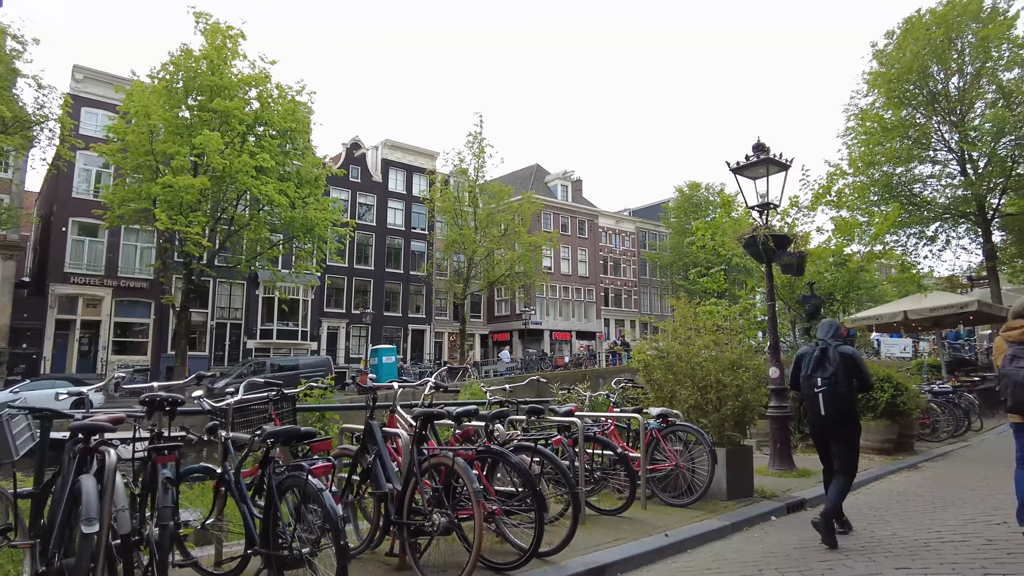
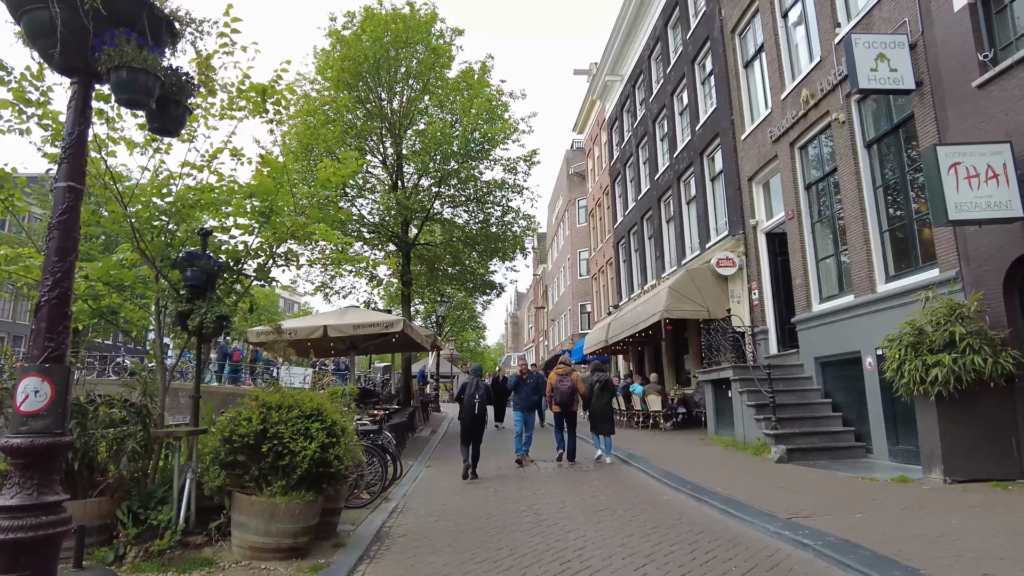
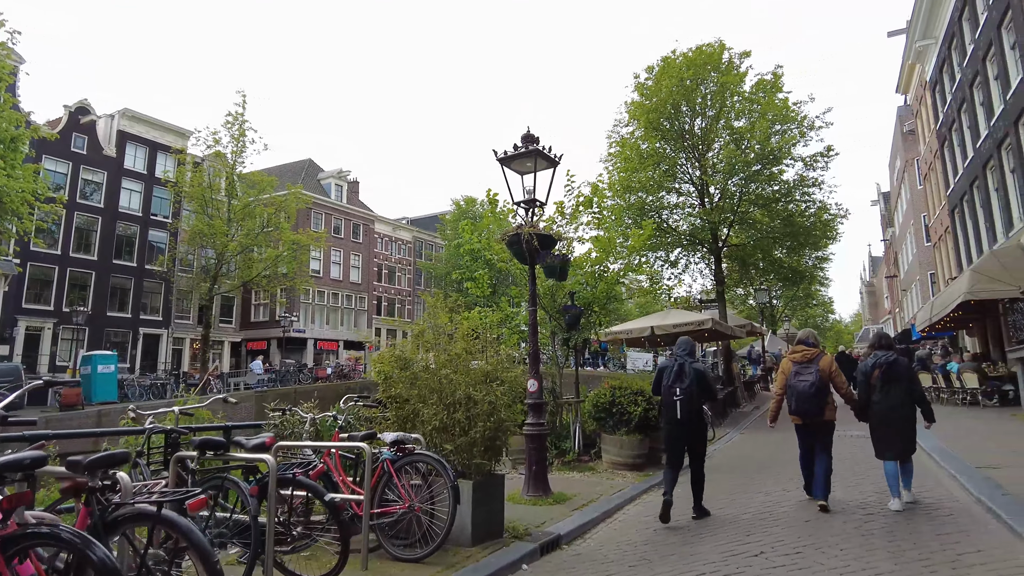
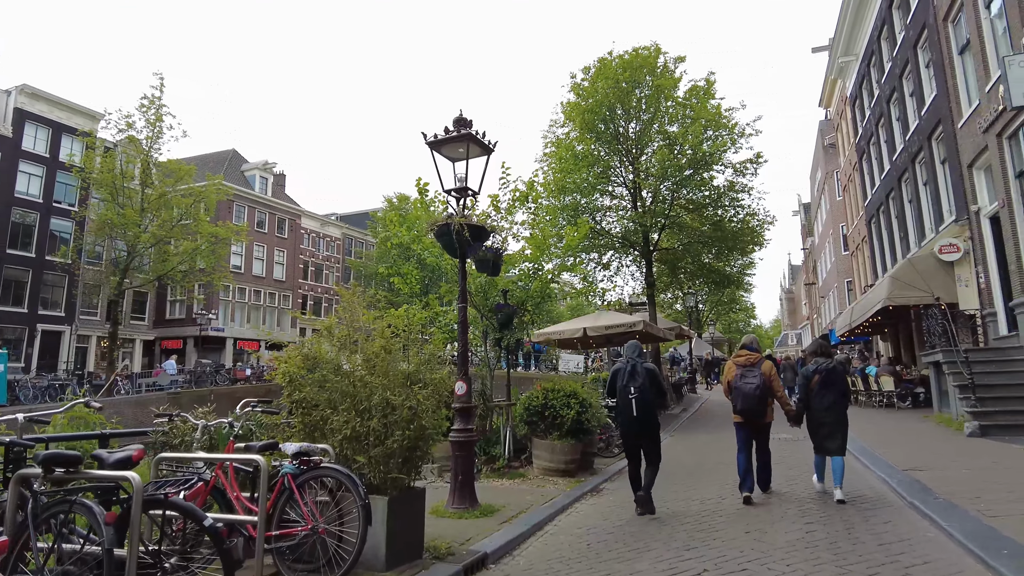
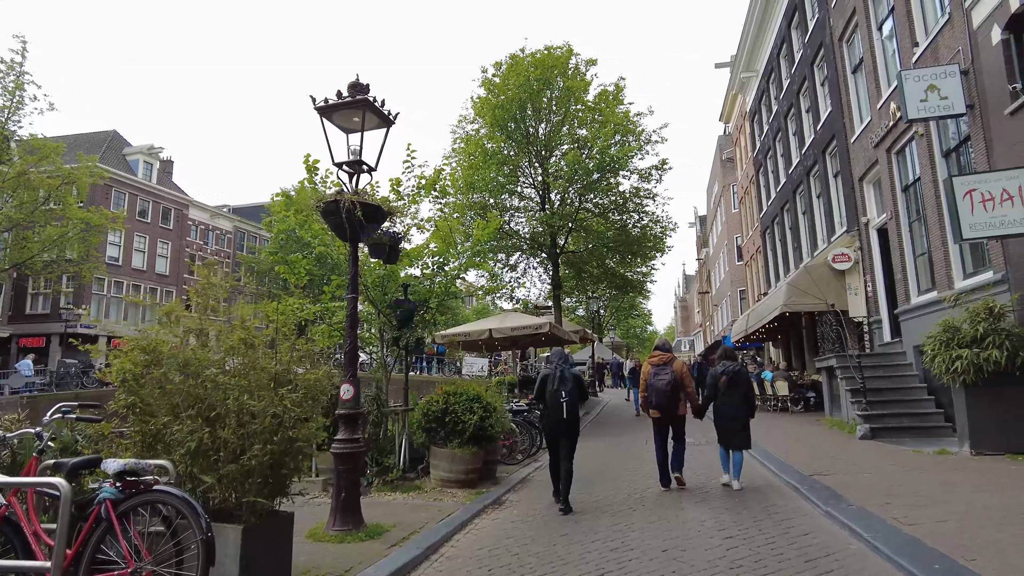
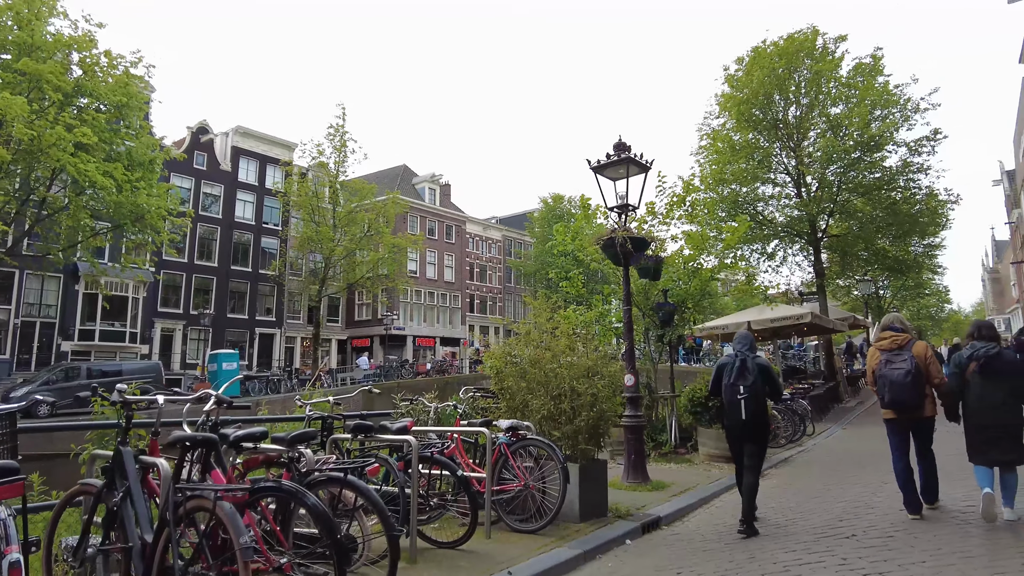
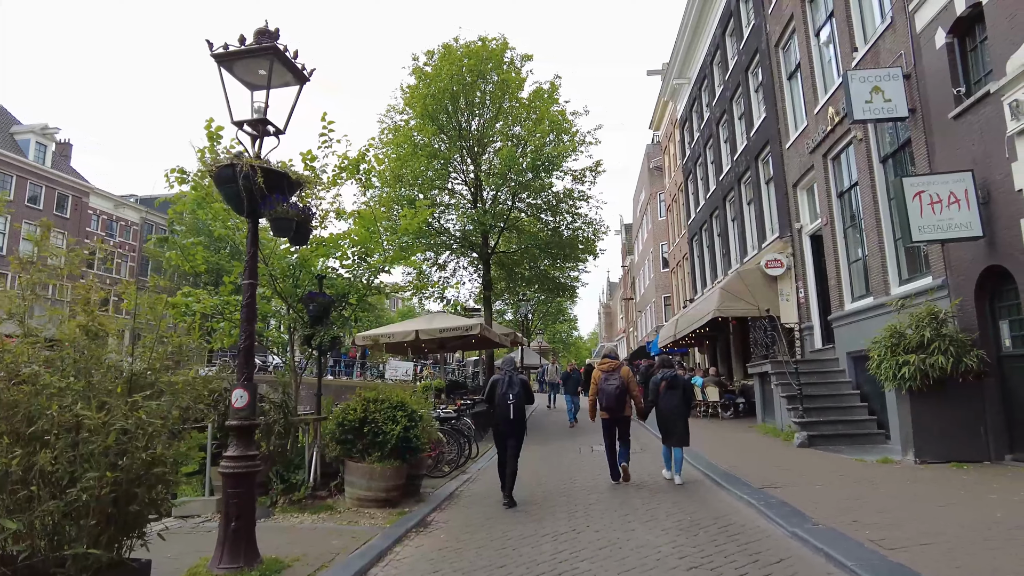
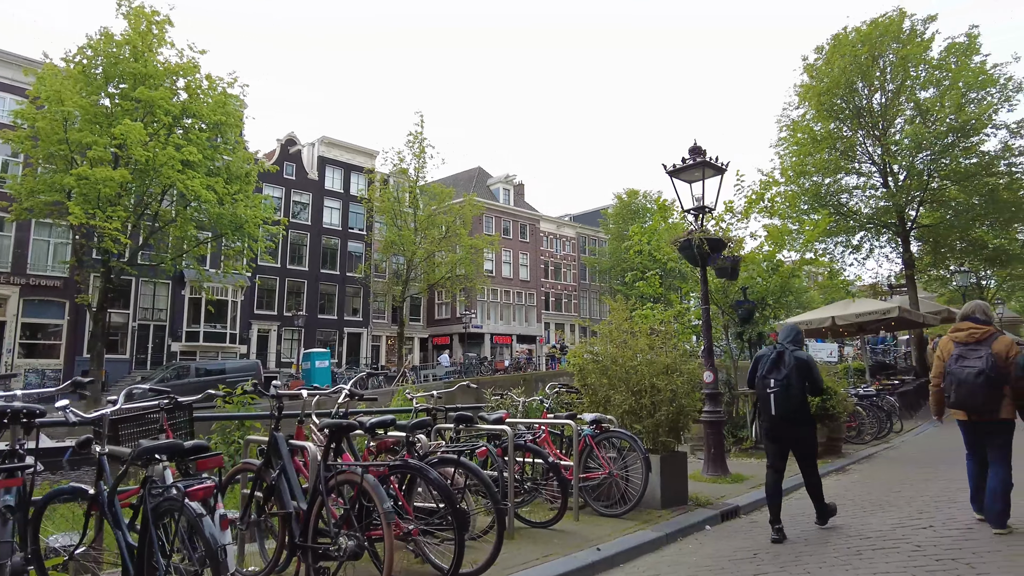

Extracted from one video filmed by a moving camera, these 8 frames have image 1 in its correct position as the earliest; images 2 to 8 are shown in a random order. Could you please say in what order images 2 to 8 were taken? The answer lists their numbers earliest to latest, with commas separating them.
8, 6, 3, 4, 5, 7, 2
